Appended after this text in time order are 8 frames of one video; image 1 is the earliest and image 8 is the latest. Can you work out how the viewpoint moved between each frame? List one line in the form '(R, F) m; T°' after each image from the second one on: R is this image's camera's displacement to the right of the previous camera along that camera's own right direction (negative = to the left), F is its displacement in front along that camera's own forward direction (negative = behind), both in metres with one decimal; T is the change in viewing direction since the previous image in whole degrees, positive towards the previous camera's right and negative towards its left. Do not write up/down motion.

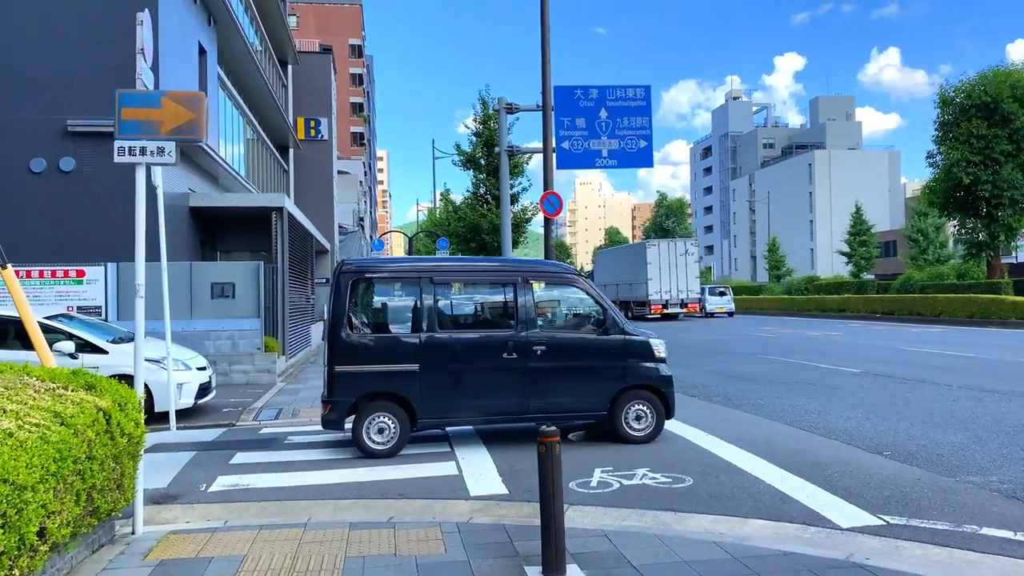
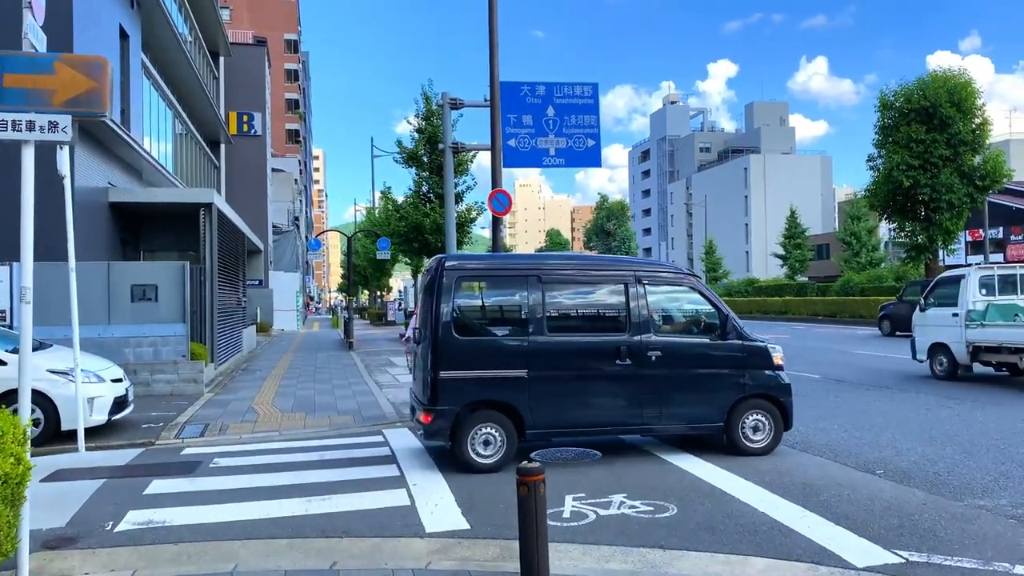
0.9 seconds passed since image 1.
(-0.2, +0.8) m; +4°
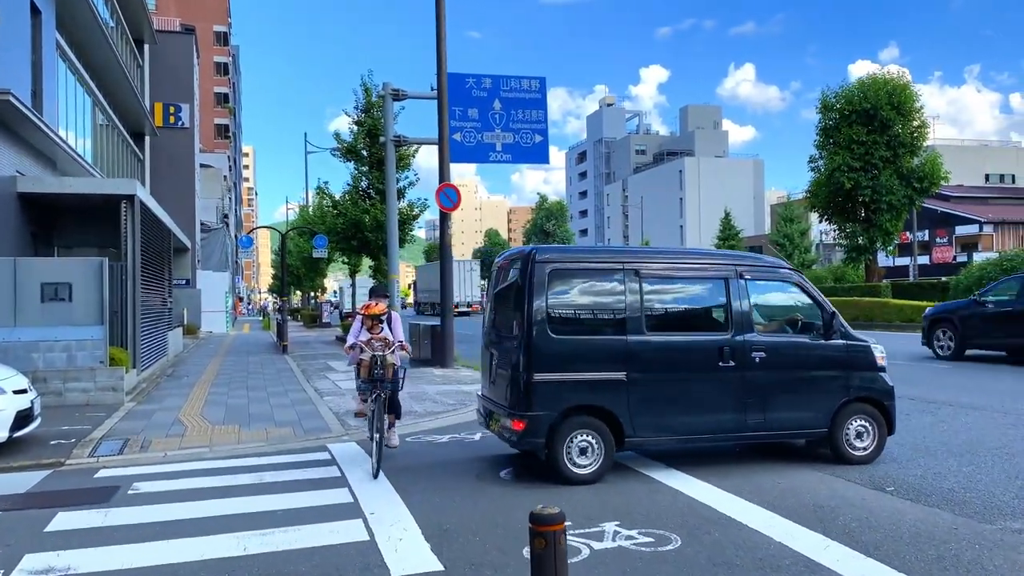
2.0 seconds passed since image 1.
(-0.3, +0.9) m; +4°
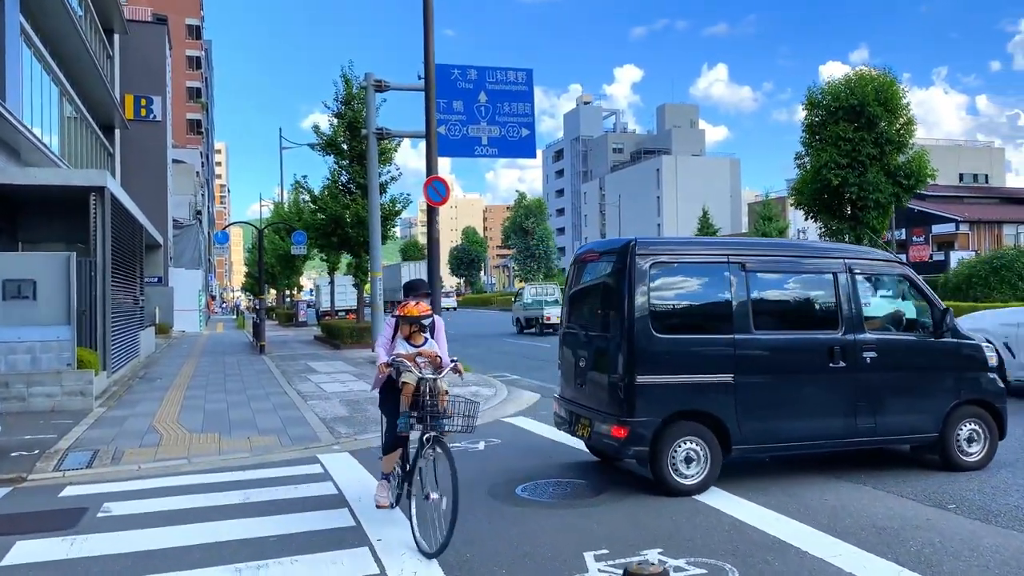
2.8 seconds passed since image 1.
(-0.3, +0.7) m; +2°
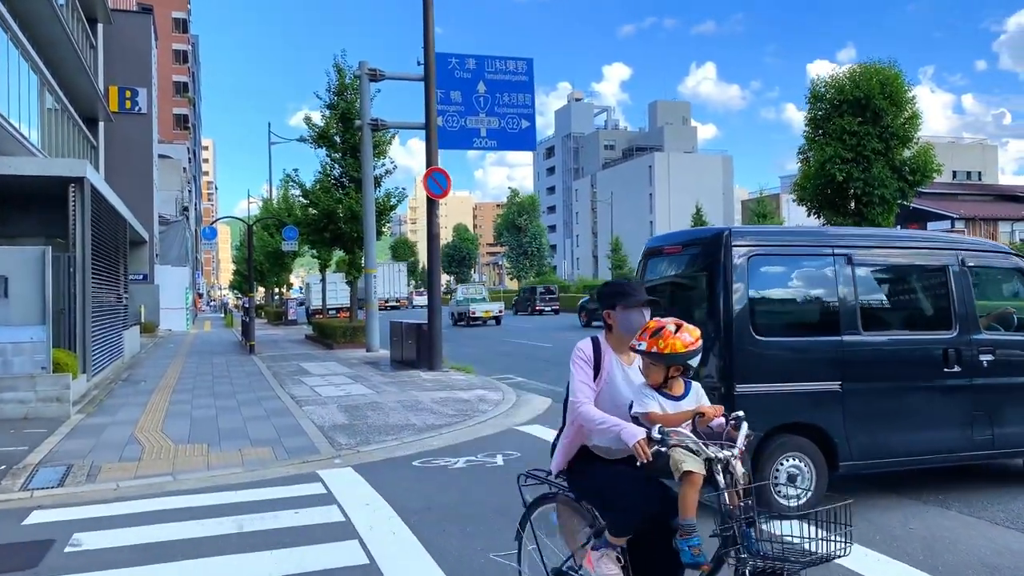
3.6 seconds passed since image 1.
(-0.3, +0.8) m; +1°
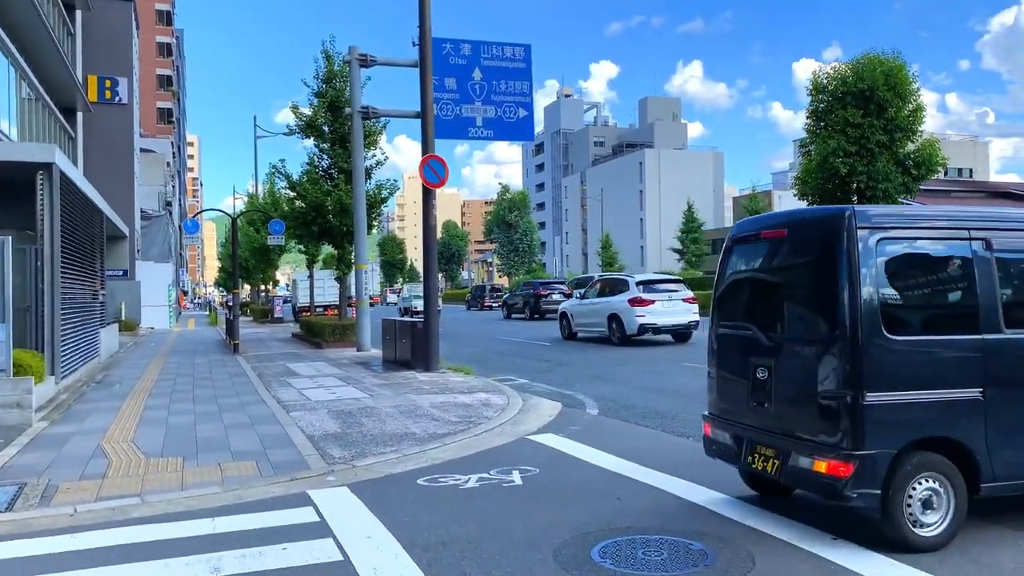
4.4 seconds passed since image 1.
(-0.2, +0.9) m; +1°
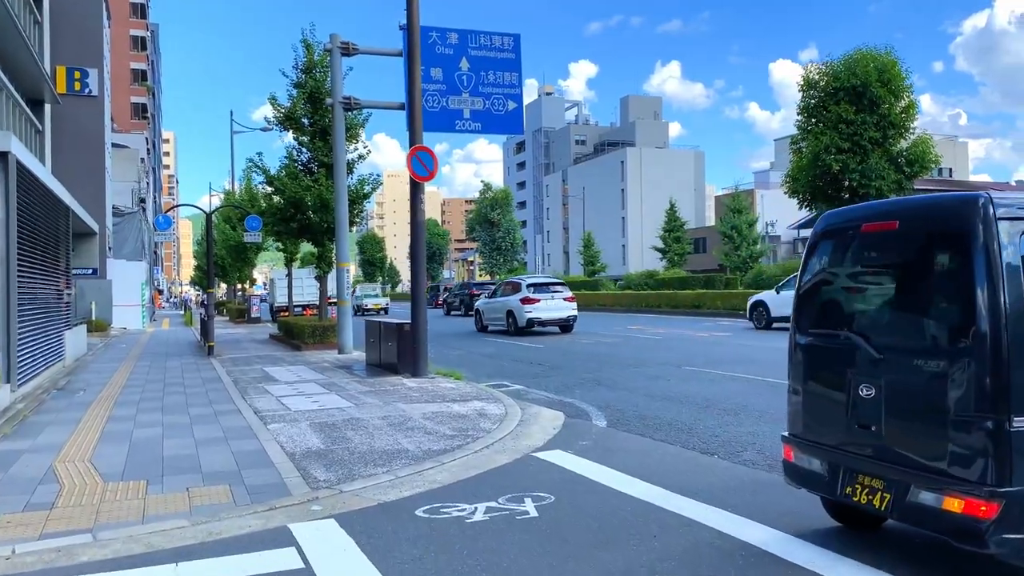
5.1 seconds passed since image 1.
(-0.2, +0.8) m; +1°
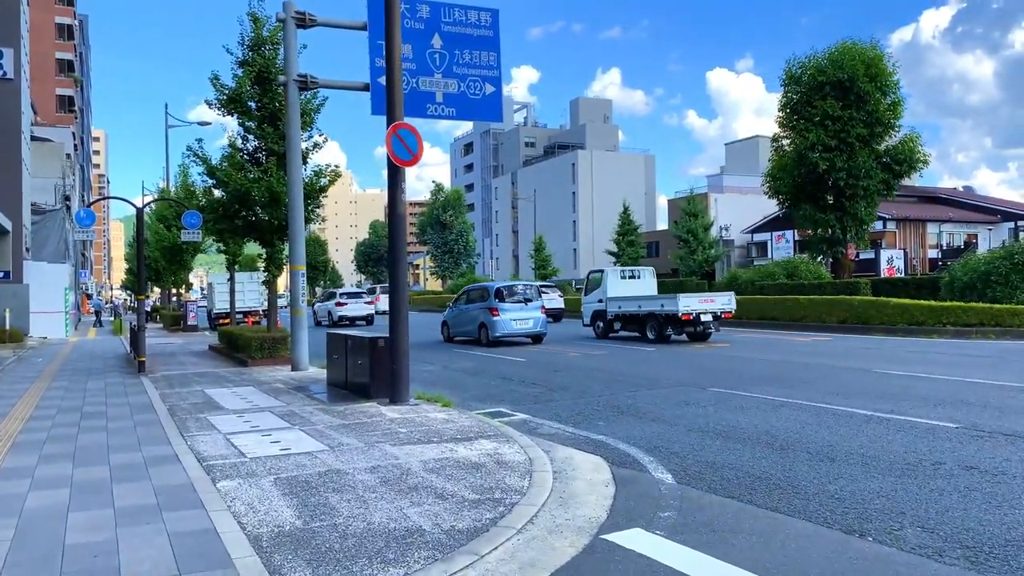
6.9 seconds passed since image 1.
(-0.8, +2.3) m; +4°
